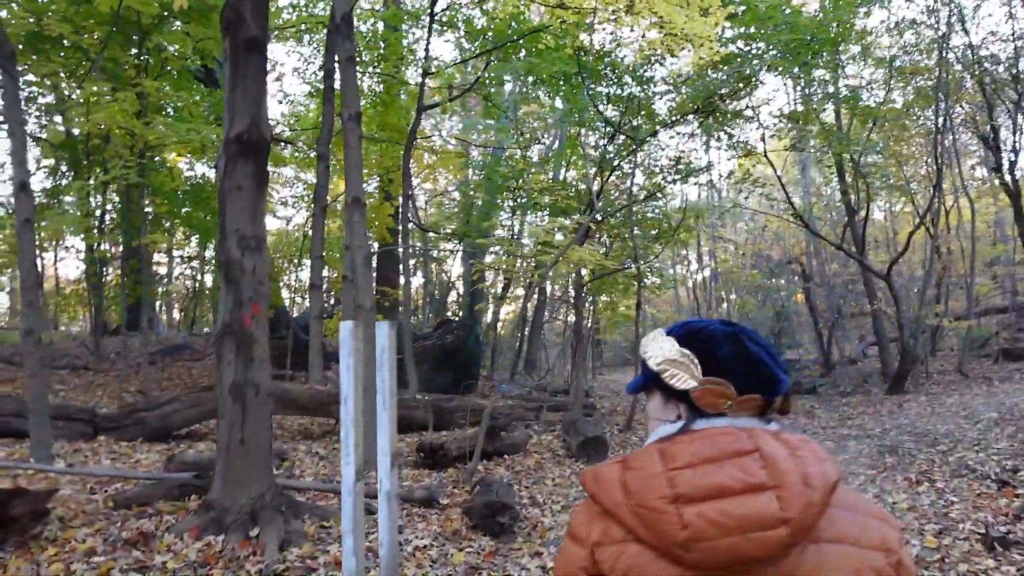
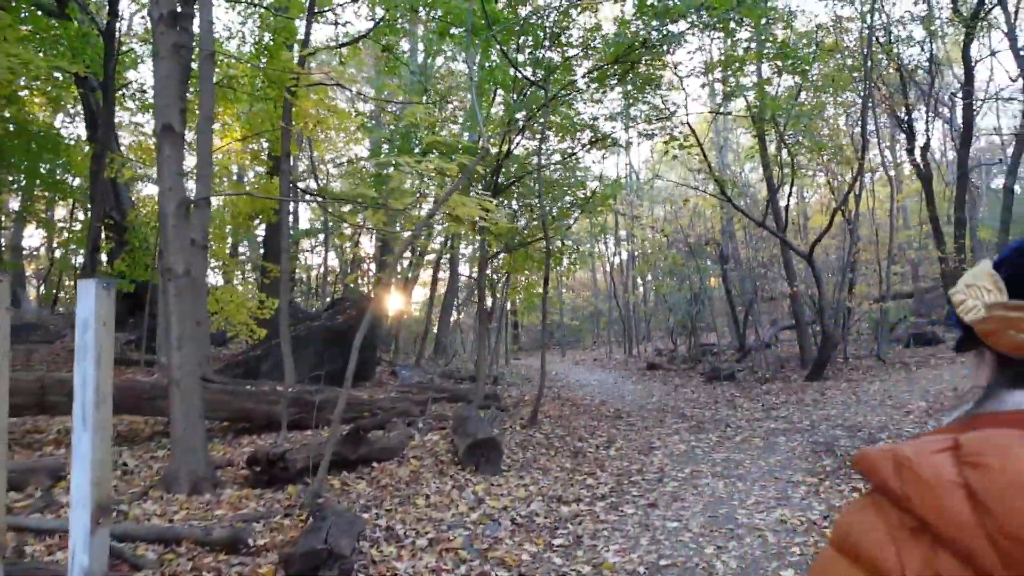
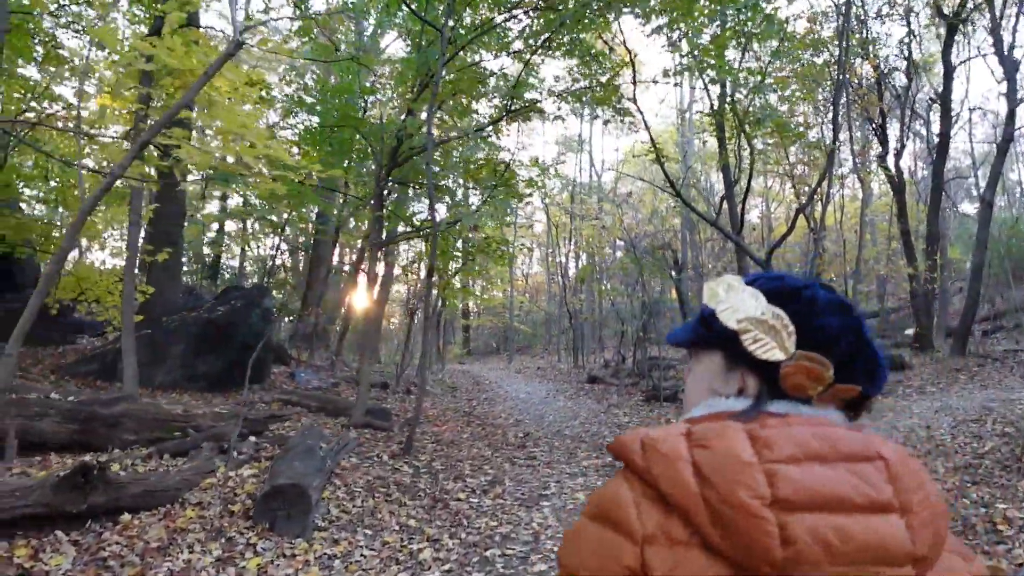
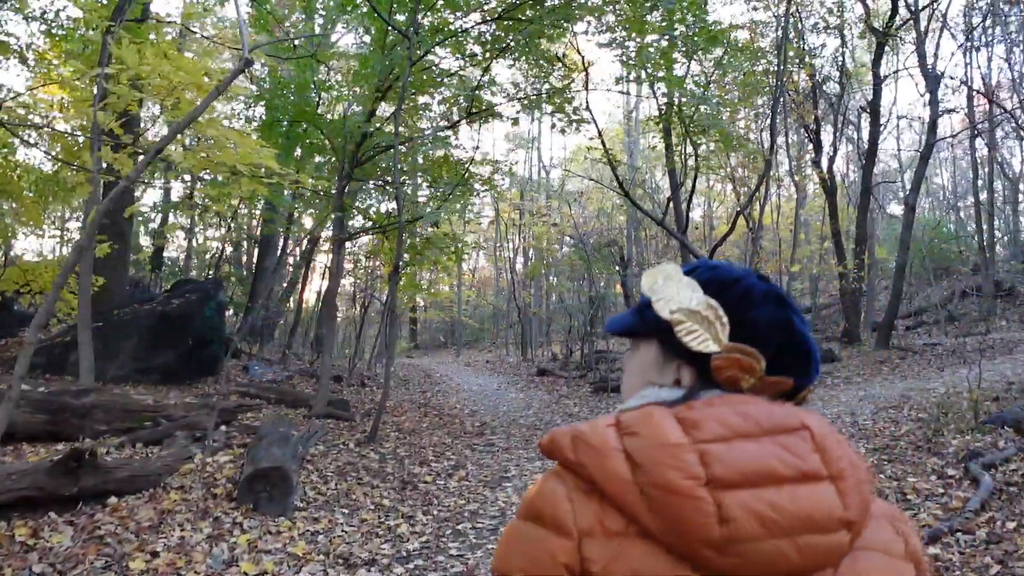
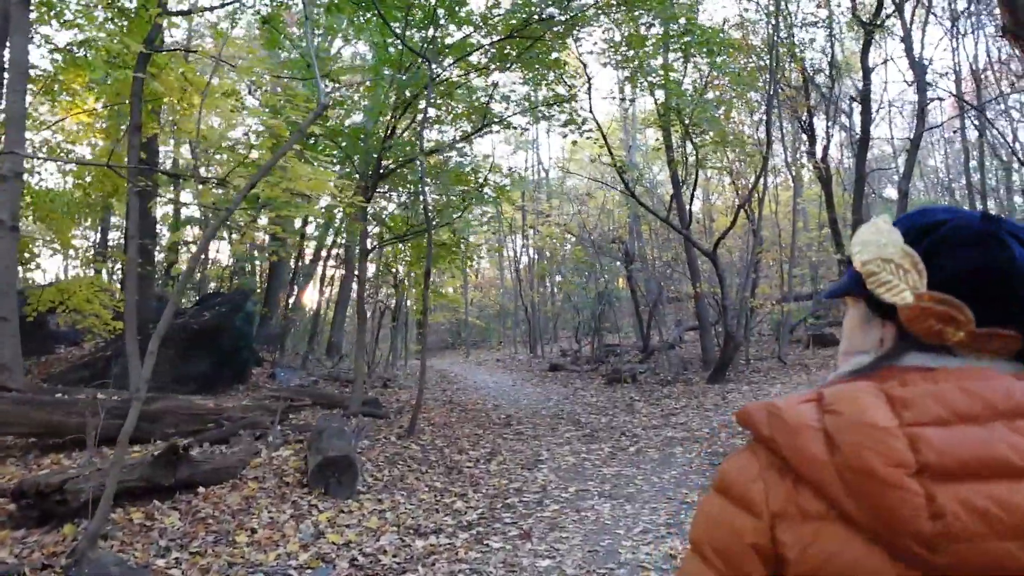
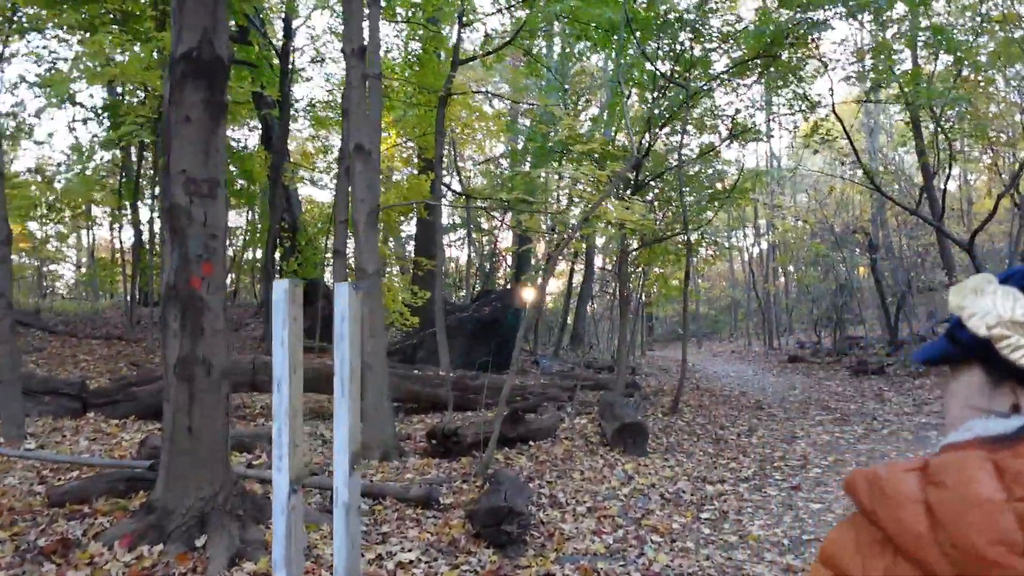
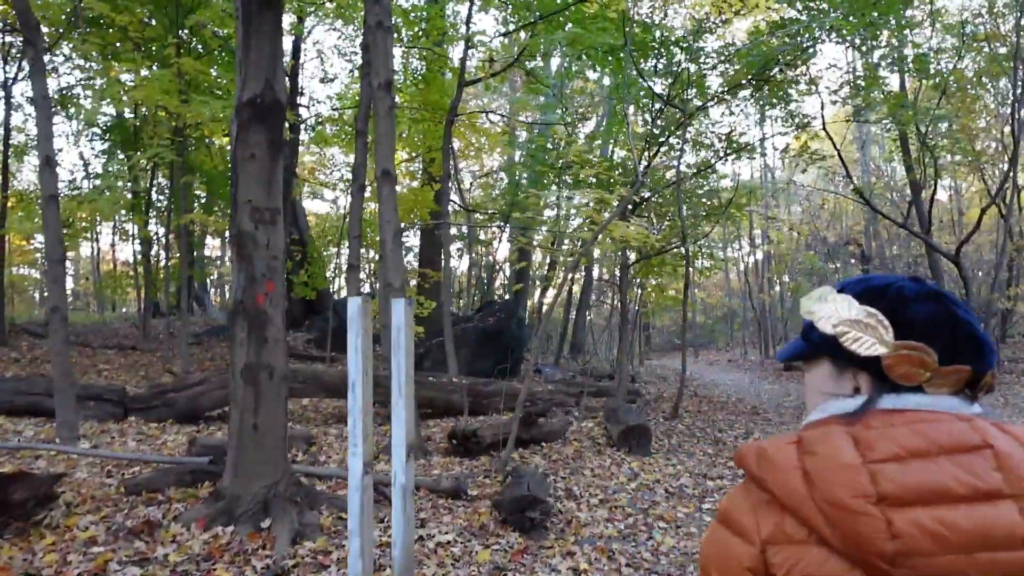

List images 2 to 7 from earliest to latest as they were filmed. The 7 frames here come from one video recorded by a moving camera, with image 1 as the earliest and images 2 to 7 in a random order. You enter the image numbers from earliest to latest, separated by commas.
7, 6, 2, 5, 4, 3
